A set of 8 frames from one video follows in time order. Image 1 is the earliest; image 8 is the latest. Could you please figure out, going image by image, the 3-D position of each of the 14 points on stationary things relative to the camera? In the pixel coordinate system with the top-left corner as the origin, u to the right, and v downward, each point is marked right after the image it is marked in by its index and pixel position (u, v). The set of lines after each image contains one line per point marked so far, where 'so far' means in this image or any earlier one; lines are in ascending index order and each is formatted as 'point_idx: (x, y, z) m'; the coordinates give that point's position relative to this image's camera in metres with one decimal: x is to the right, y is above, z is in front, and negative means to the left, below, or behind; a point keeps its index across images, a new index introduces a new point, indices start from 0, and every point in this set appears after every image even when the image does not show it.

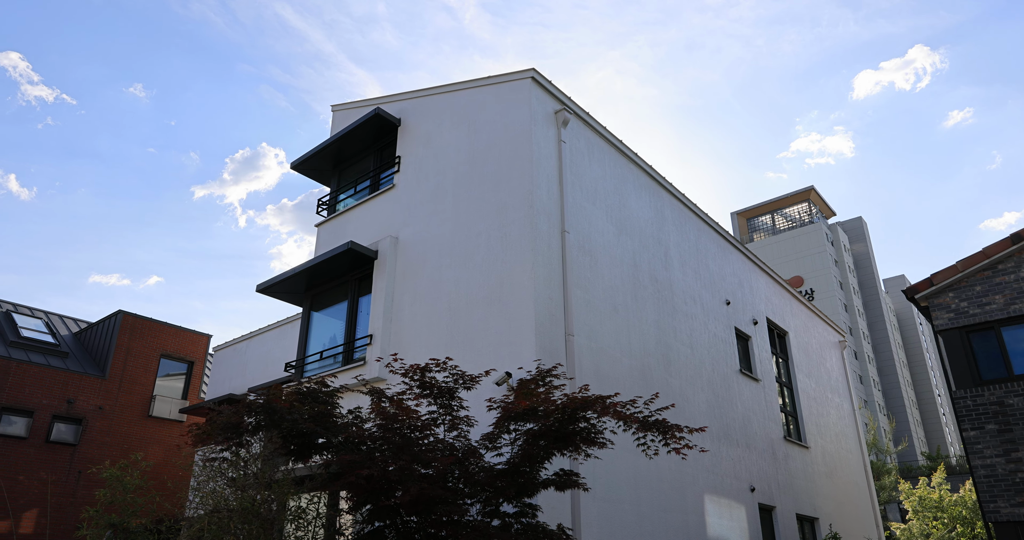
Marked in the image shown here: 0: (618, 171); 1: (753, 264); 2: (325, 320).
0: (+2.1, +2.0, +12.2) m
1: (+6.5, +0.1, +16.6) m
2: (-3.8, -1.0, +12.3) m
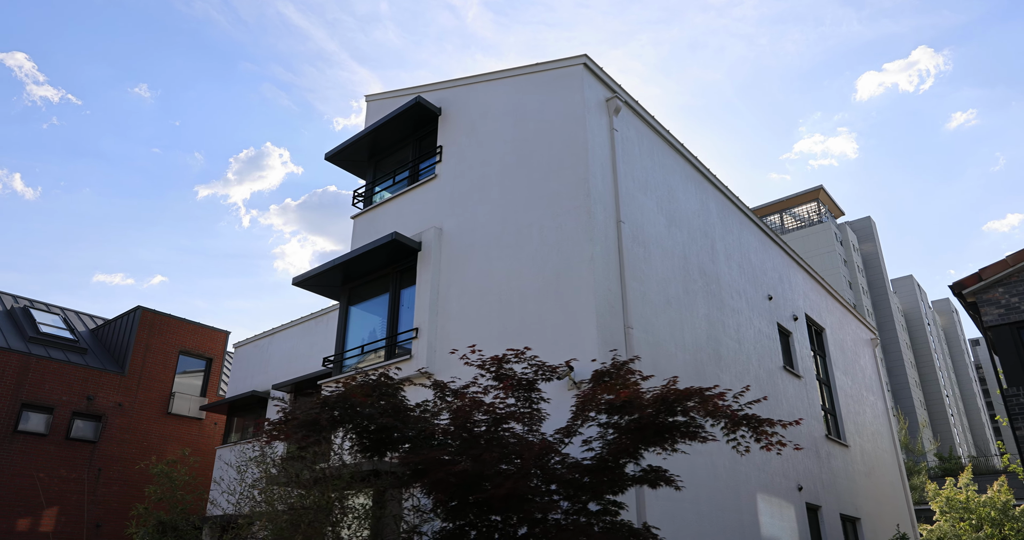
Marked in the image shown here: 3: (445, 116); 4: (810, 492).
0: (+3.0, +2.1, +11.9) m
1: (+7.4, +0.3, +16.2) m
2: (-2.9, -0.9, +12.1) m
3: (-1.3, +3.0, +12.2) m
4: (+6.4, -4.8, +13.2) m
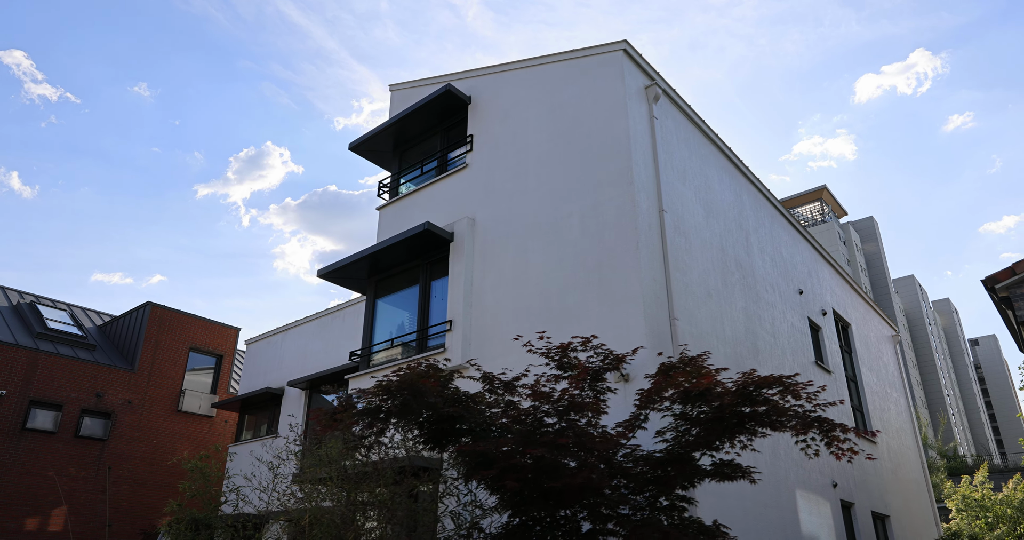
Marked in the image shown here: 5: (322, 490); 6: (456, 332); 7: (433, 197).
0: (+3.6, +2.2, +11.6) m
1: (+8.0, +0.4, +16.0) m
2: (-2.3, -0.7, +11.8) m
3: (-0.7, +3.2, +11.9) m
4: (+7.0, -4.6, +13.0) m
5: (-2.2, -2.5, +6.9) m
6: (-0.9, -1.0, +10.1) m
7: (-1.5, +1.4, +11.8) m
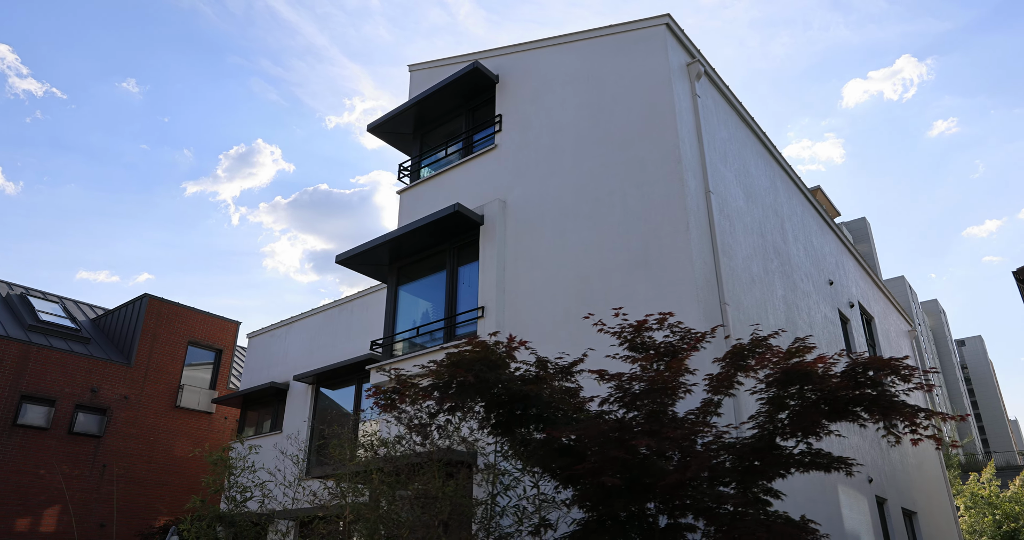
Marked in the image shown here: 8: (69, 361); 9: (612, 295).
0: (+4.2, +2.5, +11.2) m
1: (+8.5, +0.6, +15.6) m
2: (-1.8, -0.4, +11.2) m
3: (-0.2, +3.4, +11.4) m
4: (+7.5, -4.4, +12.6) m
5: (-1.6, -2.2, +6.3) m
6: (-0.4, -0.8, +9.6) m
7: (-1.0, +1.7, +11.3) m
8: (-14.0, -2.9, +19.3) m
9: (+1.4, -0.4, +8.6) m
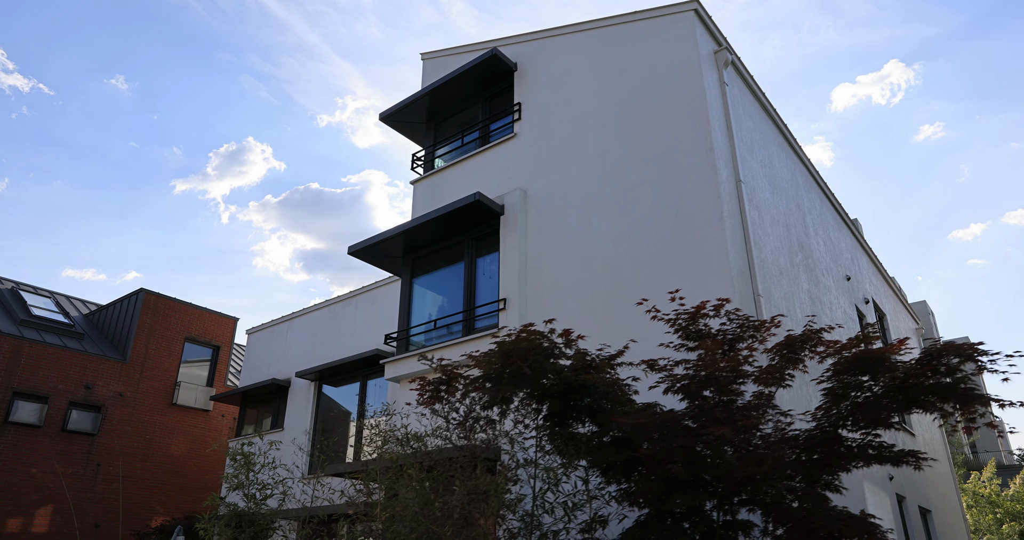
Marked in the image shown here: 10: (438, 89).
0: (+4.5, +2.6, +10.9) m
1: (+8.8, +0.7, +15.5) m
2: (-1.4, -0.3, +10.9) m
3: (+0.2, +3.6, +11.1) m
4: (+7.8, -4.3, +12.4) m
5: (-1.2, -2.1, +6.0) m
6: (0.0, -0.6, +9.3) m
7: (-0.6, +1.8, +11.0) m
8: (-13.8, -2.7, +18.8) m
9: (+1.8, -0.2, +8.4) m
10: (-1.4, +3.5, +11.9) m
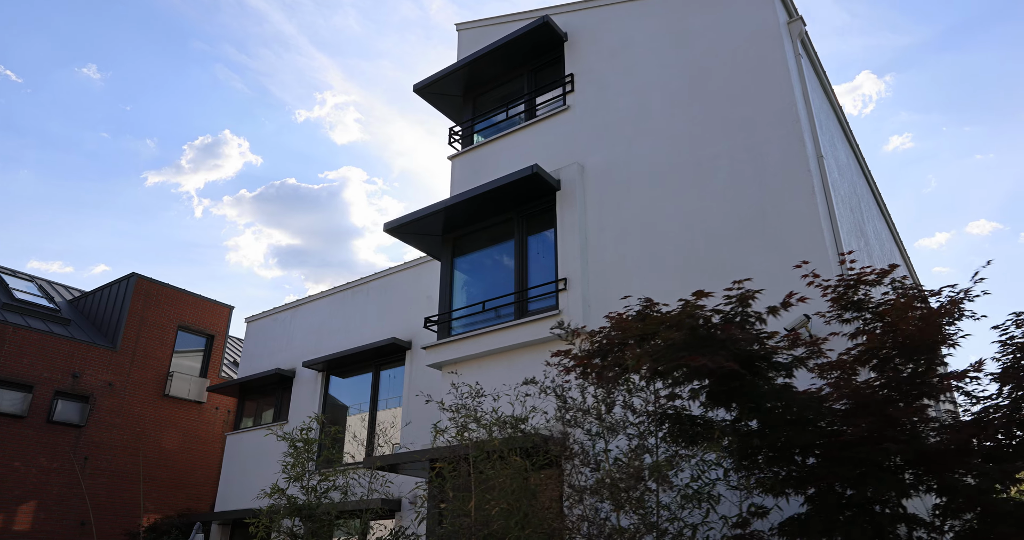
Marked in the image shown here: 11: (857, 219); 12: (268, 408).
0: (+5.4, +2.8, +10.4) m
1: (+9.4, +0.9, +15.1) m
2: (-0.6, +0.1, +10.2) m
3: (+1.1, +3.9, +10.5) m
4: (+8.5, -4.1, +12.0) m
5: (-0.2, -1.7, +5.3) m
6: (+0.9, -0.3, +8.6) m
7: (+0.2, +2.2, +10.3) m
8: (-13.3, -2.1, +17.6) m
9: (+2.7, 0.0, +7.8) m
10: (-0.6, +3.9, +11.2) m
11: (+5.8, +0.9, +10.3) m
12: (-7.0, -4.0, +17.7) m
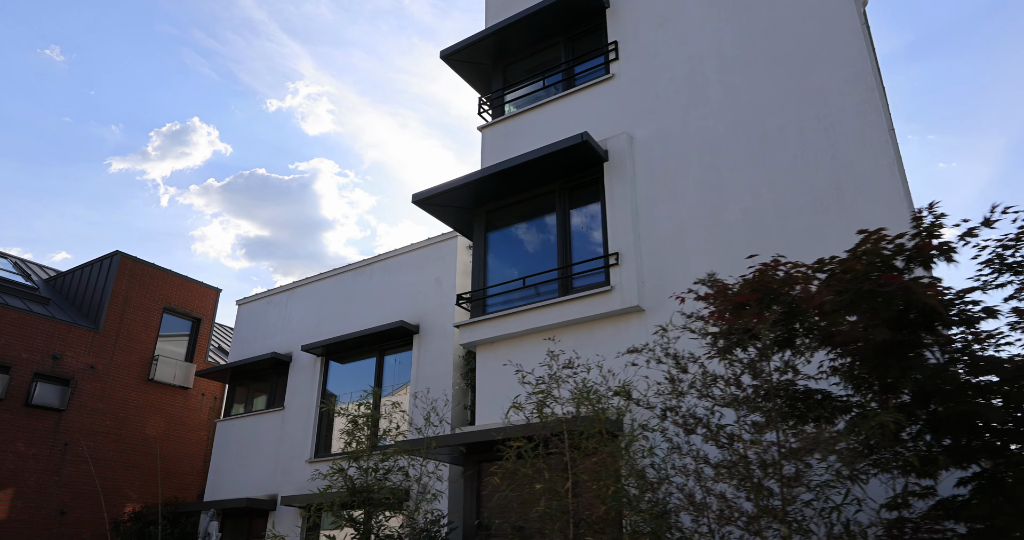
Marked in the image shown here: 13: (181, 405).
0: (+6.0, +3.1, +10.1) m
1: (+9.8, +1.1, +15.0) m
2: (0.0, +0.4, +9.7) m
3: (+1.7, +4.3, +10.0) m
4: (+8.9, -3.9, +11.9) m
5: (+0.6, -1.4, +4.8) m
6: (+1.5, +0.1, +8.1) m
7: (+0.9, +2.5, +9.8) m
8: (-13.0, -1.4, +16.6) m
9: (+3.4, +0.4, +7.4) m
10: (+0.1, +4.3, +10.6) m
11: (+6.4, +1.1, +10.0) m
12: (-6.8, -3.4, +16.9) m
13: (-10.4, -4.3, +19.5) m
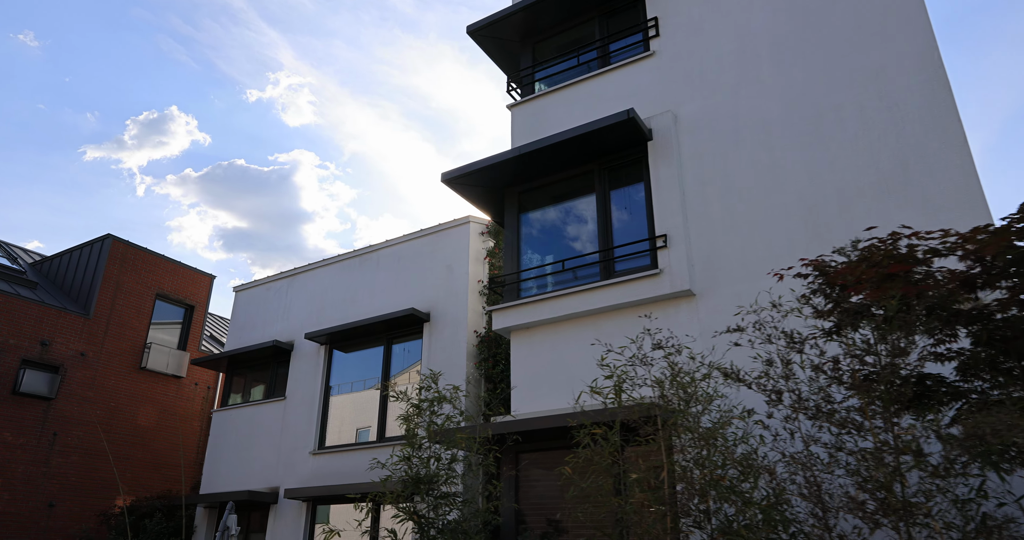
0: (+6.5, +3.3, +9.9) m
1: (+10.2, +1.3, +14.9) m
2: (+0.5, +0.7, +9.3) m
3: (+2.3, +4.5, +9.6) m
4: (+9.3, -3.8, +11.8) m
5: (+1.2, -1.2, +4.5) m
6: (+2.1, +0.3, +7.8) m
7: (+1.4, +2.8, +9.4) m
8: (-12.7, -0.9, +15.8) m
9: (+4.0, +0.5, +7.1) m
10: (+0.6, +4.5, +10.2) m
11: (+6.9, +1.3, +9.8) m
12: (-6.5, -3.0, +16.3) m
13: (-10.2, -3.8, +18.8) m
